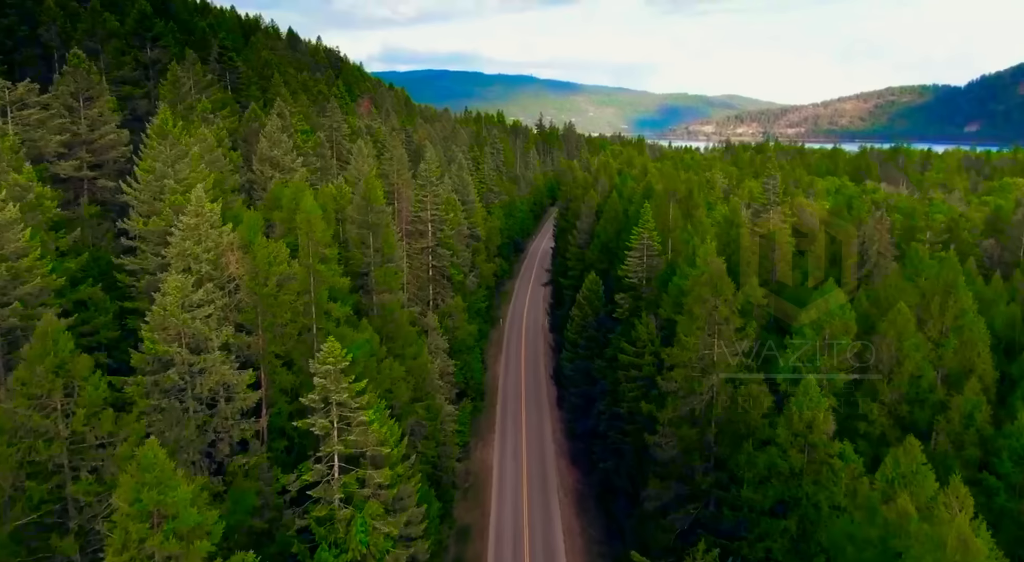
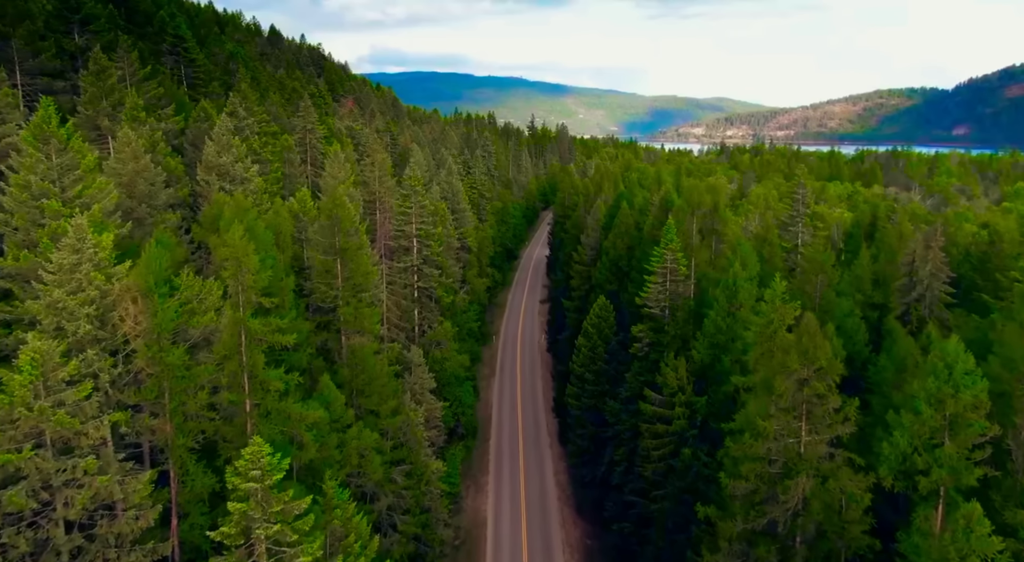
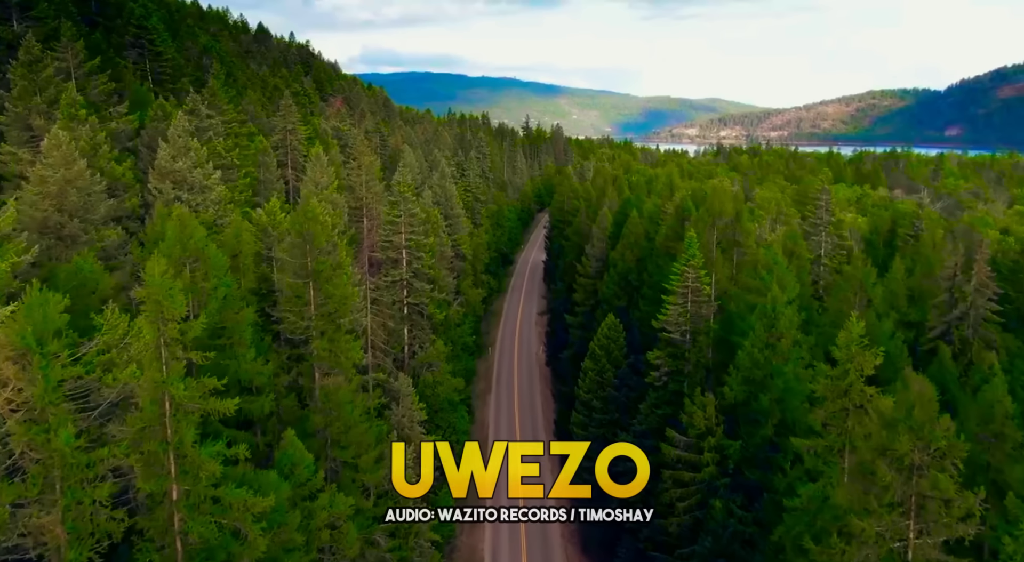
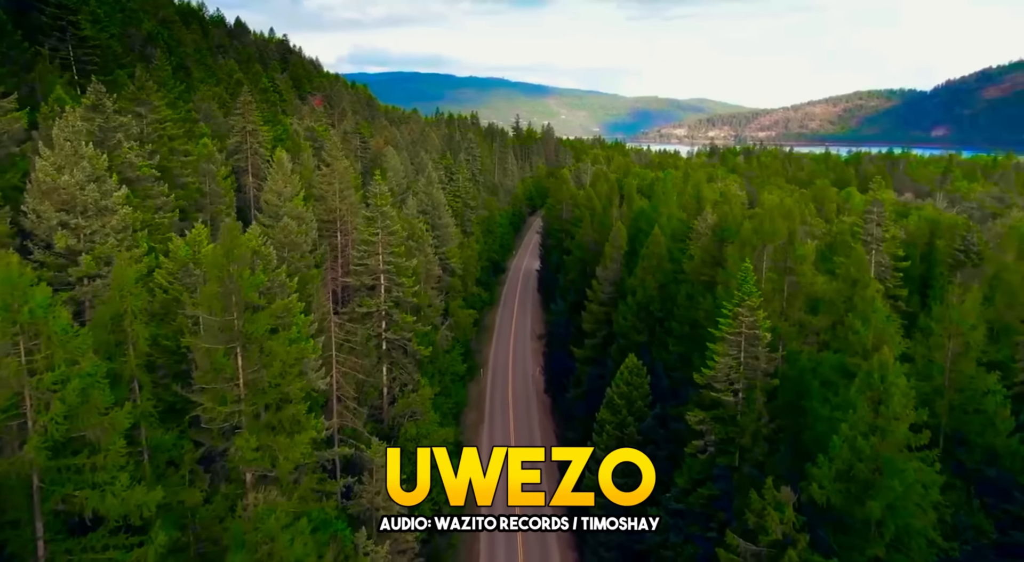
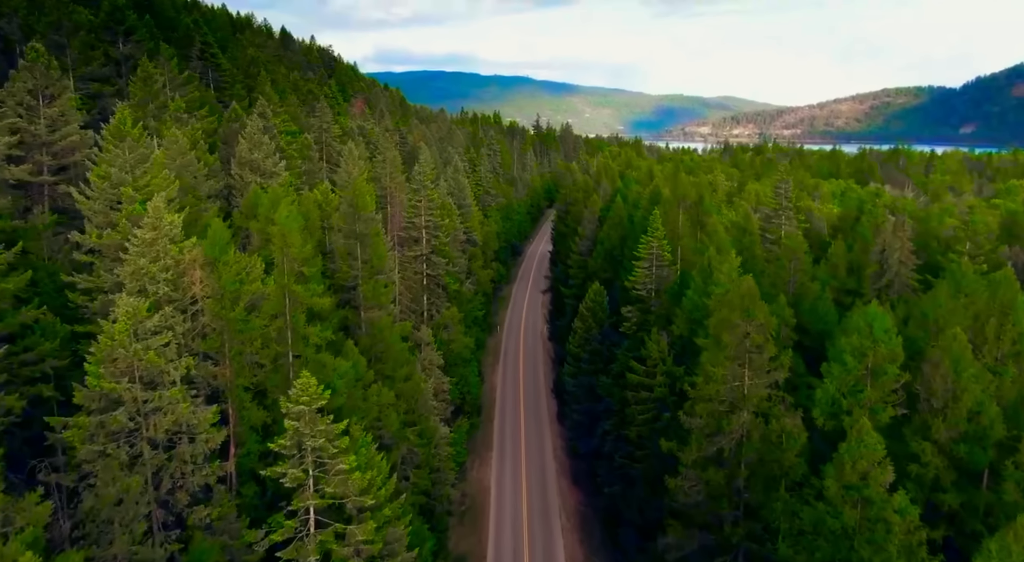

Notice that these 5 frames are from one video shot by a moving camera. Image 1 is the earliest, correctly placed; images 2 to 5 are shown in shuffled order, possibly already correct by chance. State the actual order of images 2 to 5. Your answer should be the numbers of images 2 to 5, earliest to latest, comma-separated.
5, 2, 3, 4
